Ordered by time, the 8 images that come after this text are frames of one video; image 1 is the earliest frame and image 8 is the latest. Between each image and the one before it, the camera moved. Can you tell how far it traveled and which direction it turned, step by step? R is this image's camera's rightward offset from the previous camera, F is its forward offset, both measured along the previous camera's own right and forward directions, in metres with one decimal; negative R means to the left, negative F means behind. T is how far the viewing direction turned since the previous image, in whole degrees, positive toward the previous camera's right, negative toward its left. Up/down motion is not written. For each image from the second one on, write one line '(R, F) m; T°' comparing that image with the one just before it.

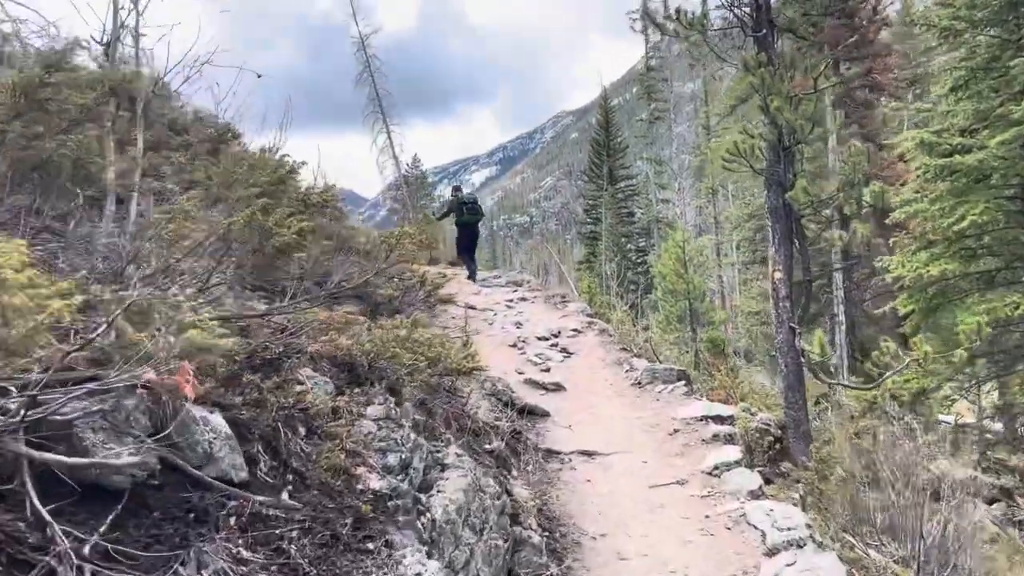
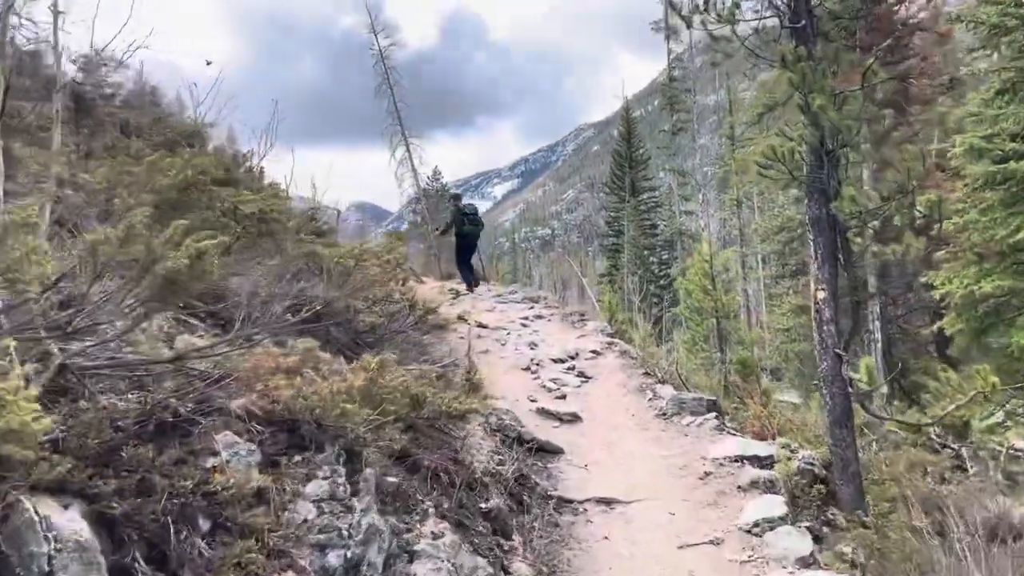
(+0.1, +0.9) m; -2°
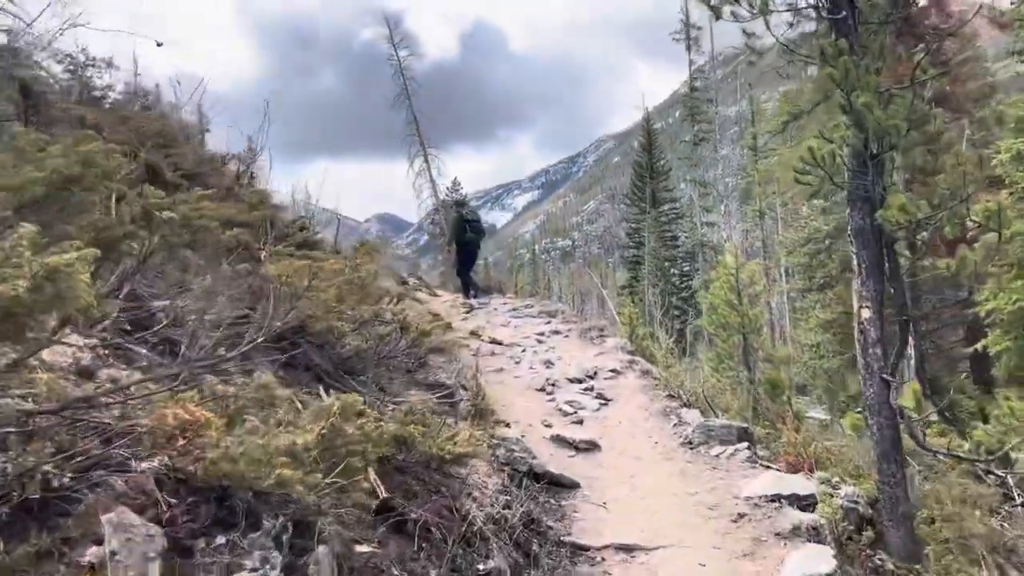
(+0.1, +0.7) m; -1°
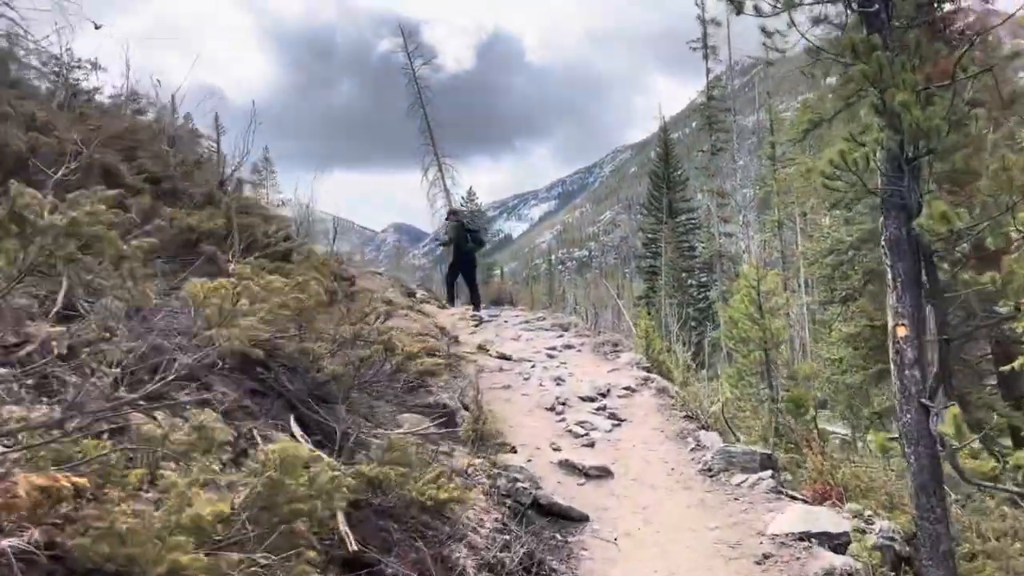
(+0.1, +0.5) m; -1°
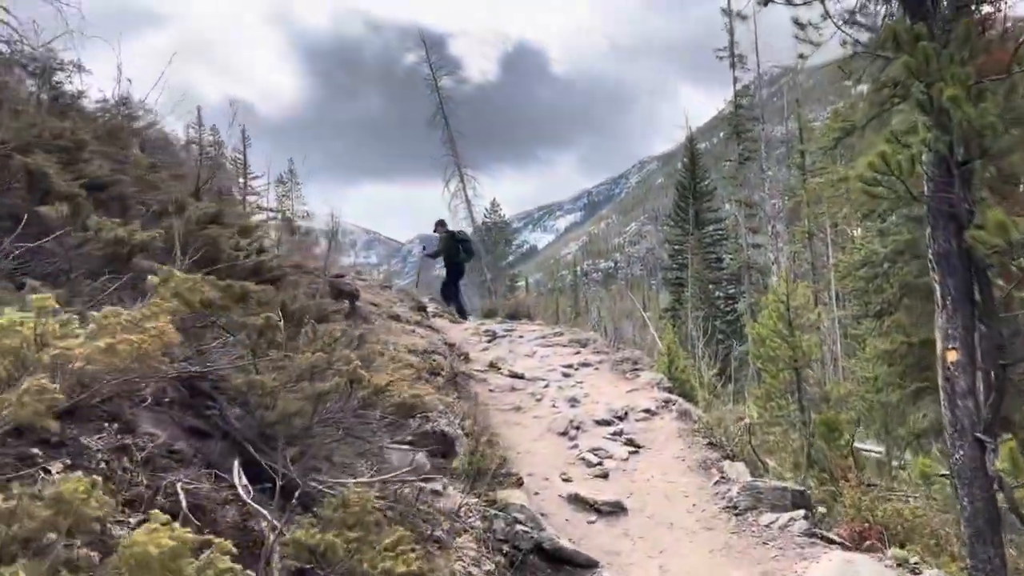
(+0.2, +0.6) m; -2°
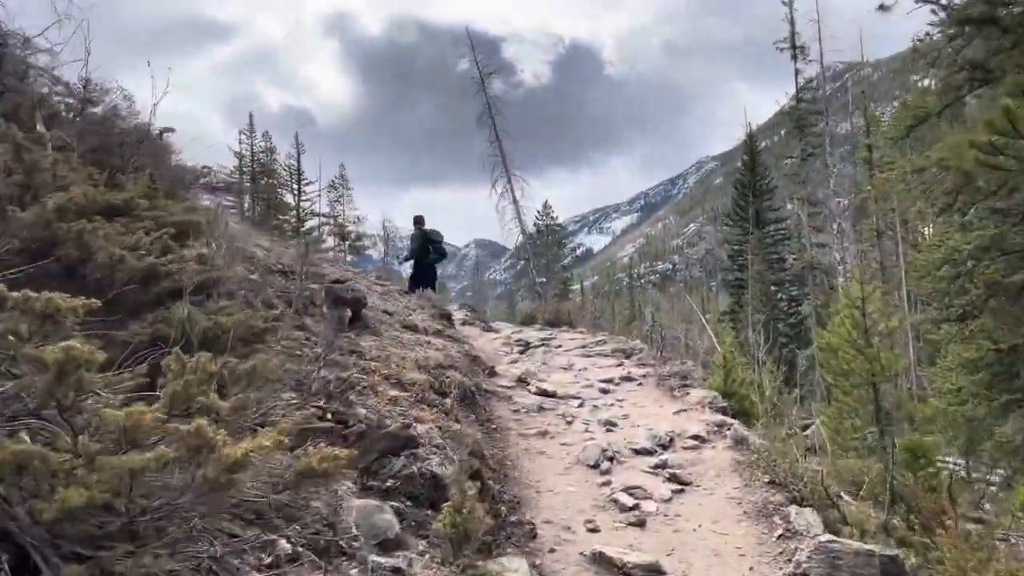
(+0.3, +1.3) m; -4°
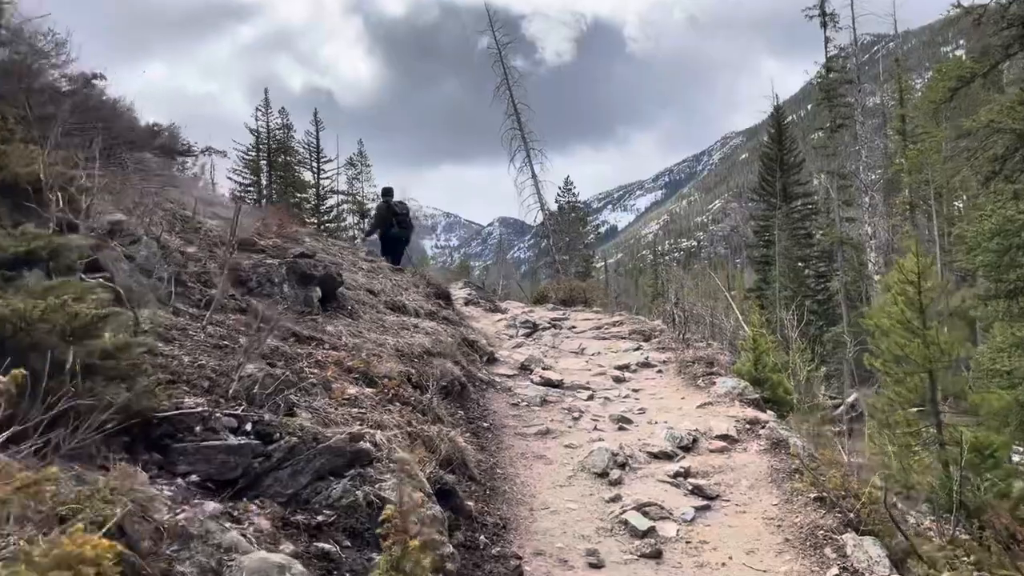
(+0.3, +1.3) m; -2°
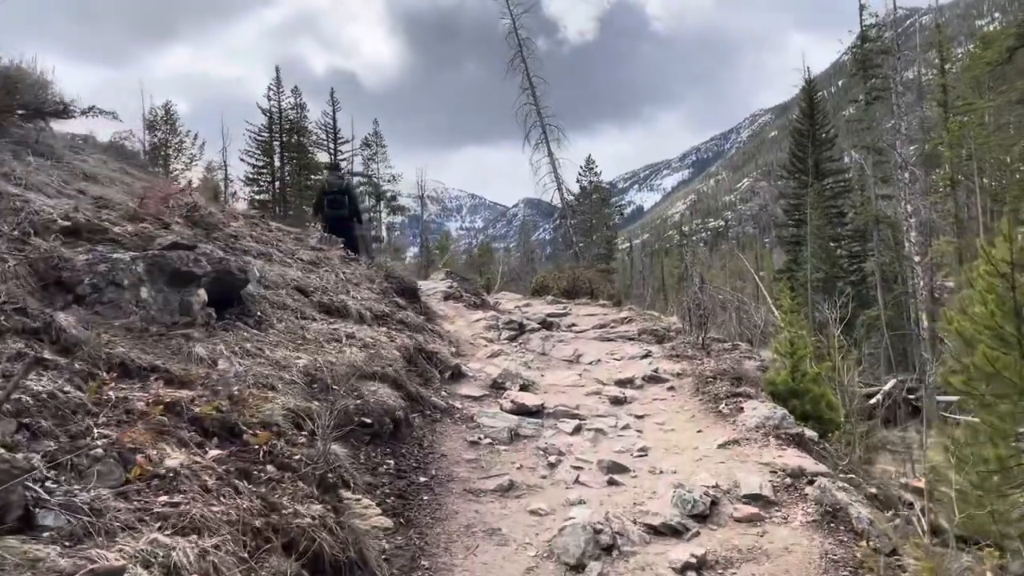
(+0.5, +2.0) m; -2°
